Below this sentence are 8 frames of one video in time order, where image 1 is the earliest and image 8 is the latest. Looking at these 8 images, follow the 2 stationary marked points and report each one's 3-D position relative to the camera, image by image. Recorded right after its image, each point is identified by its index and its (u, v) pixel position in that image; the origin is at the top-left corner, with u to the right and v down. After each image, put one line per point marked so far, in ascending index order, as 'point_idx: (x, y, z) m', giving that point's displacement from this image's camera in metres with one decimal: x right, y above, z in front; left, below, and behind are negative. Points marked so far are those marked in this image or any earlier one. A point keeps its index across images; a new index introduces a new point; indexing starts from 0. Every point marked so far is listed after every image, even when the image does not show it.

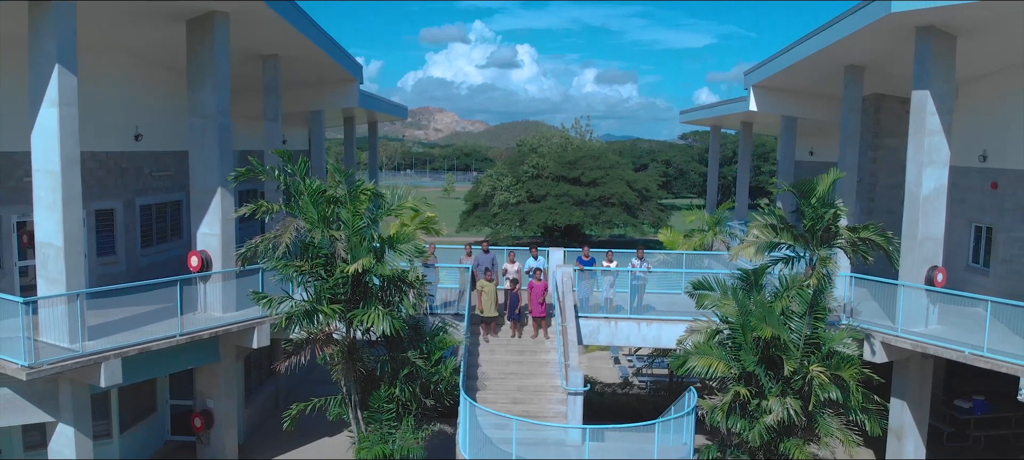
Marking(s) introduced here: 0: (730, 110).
0: (+5.6, +3.1, +17.9) m
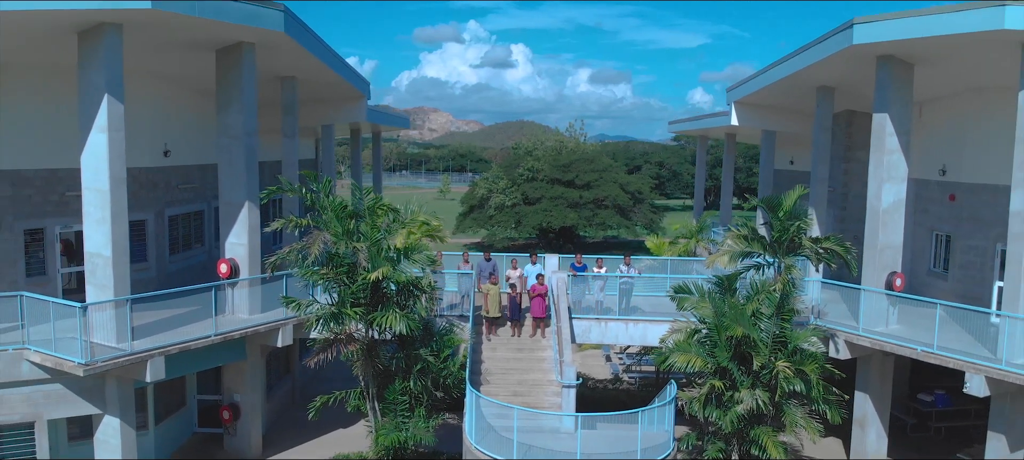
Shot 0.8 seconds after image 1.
0: (+5.6, +3.0, +19.1) m
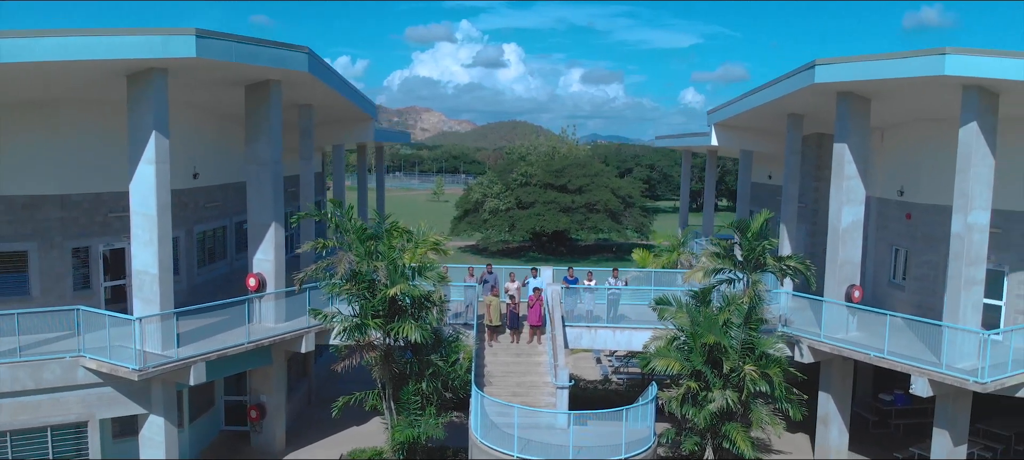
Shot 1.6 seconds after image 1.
0: (+5.5, +2.6, +20.5) m
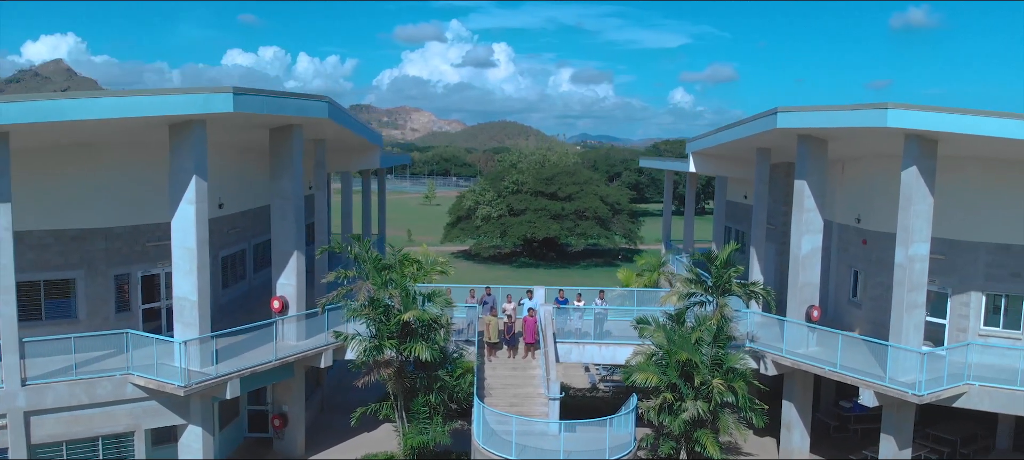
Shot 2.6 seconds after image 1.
0: (+5.3, +2.1, +22.1) m
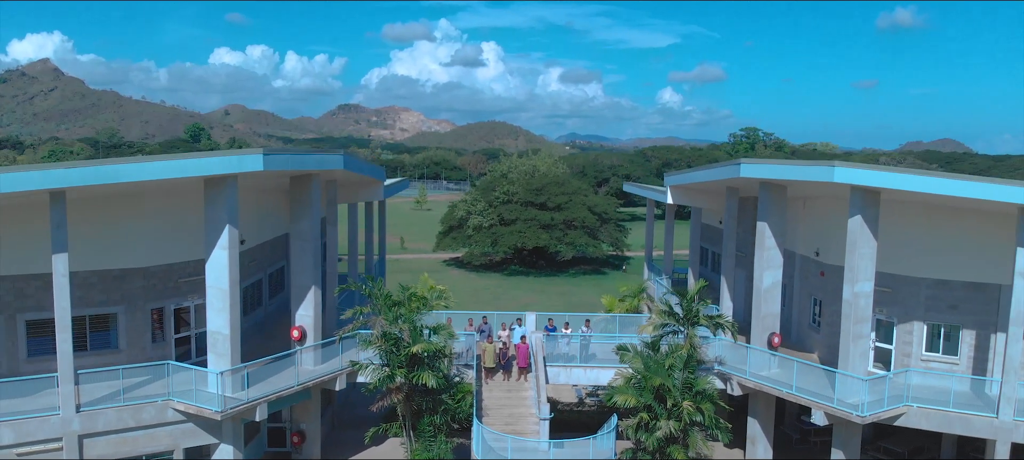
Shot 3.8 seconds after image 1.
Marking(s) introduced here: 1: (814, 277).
0: (+5.0, +1.2, +23.9) m
1: (+8.3, -1.3, +18.9) m
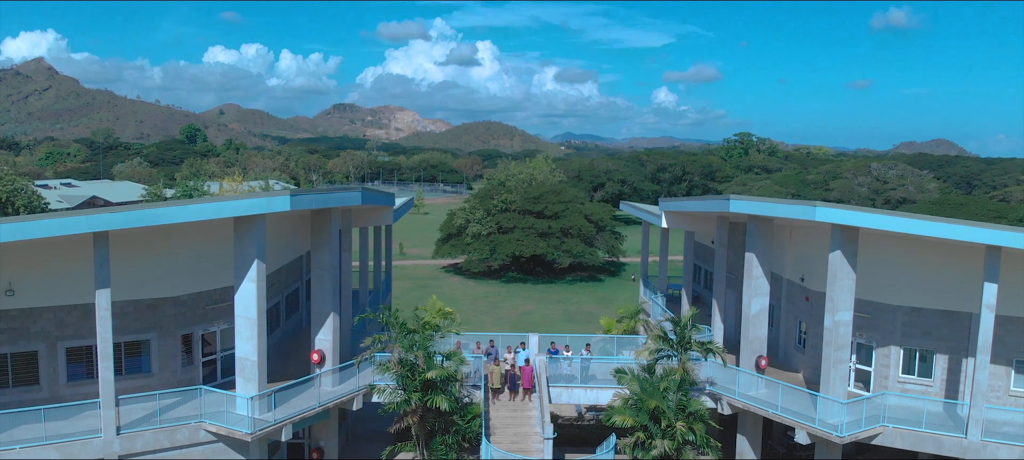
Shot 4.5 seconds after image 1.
0: (+5.1, +0.4, +25.2) m
1: (+8.4, -2.1, +20.1) m
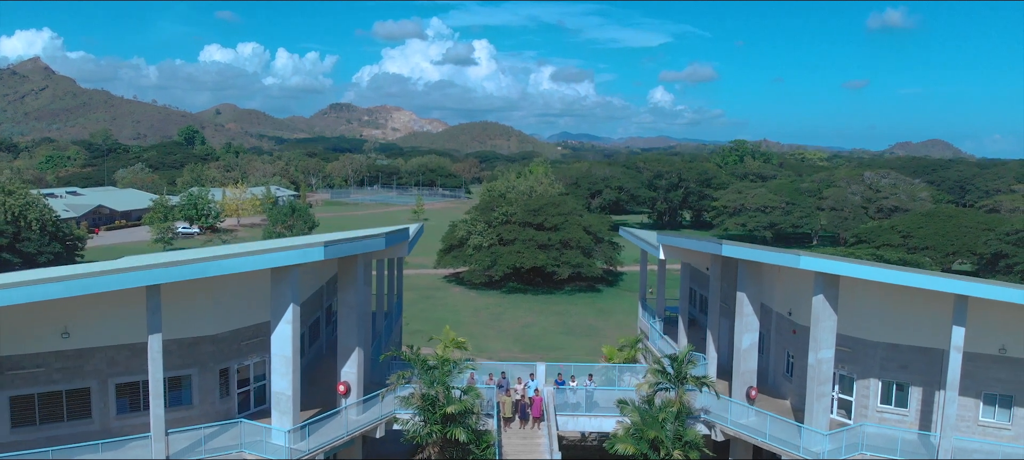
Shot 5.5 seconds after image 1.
0: (+5.4, -0.7, +26.7) m
1: (+8.7, -3.2, +21.7) m
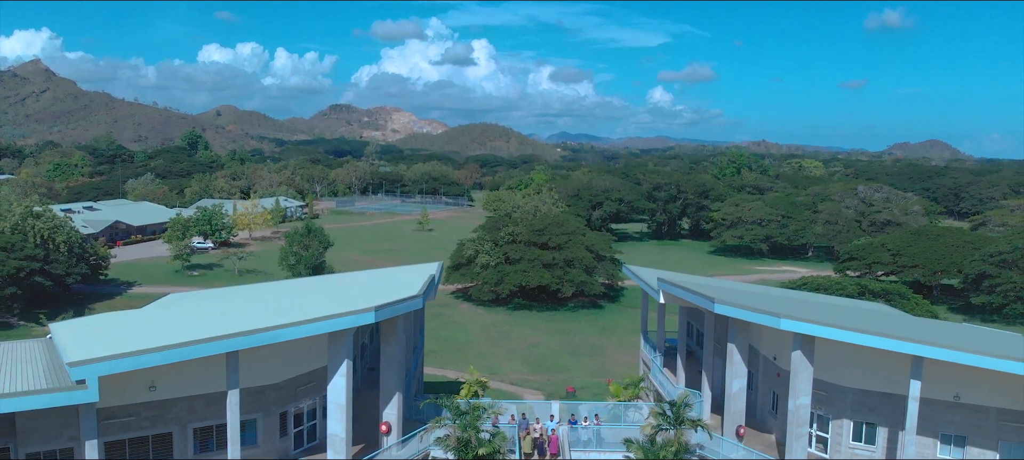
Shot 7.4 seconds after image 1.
0: (+6.0, -2.7, +29.6) m
1: (+9.3, -5.1, +24.6) m
